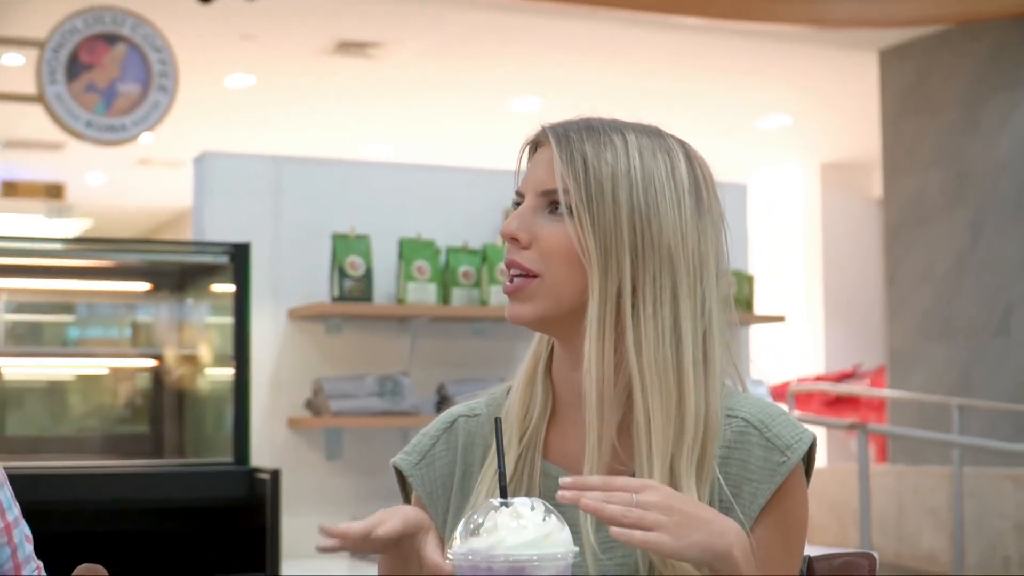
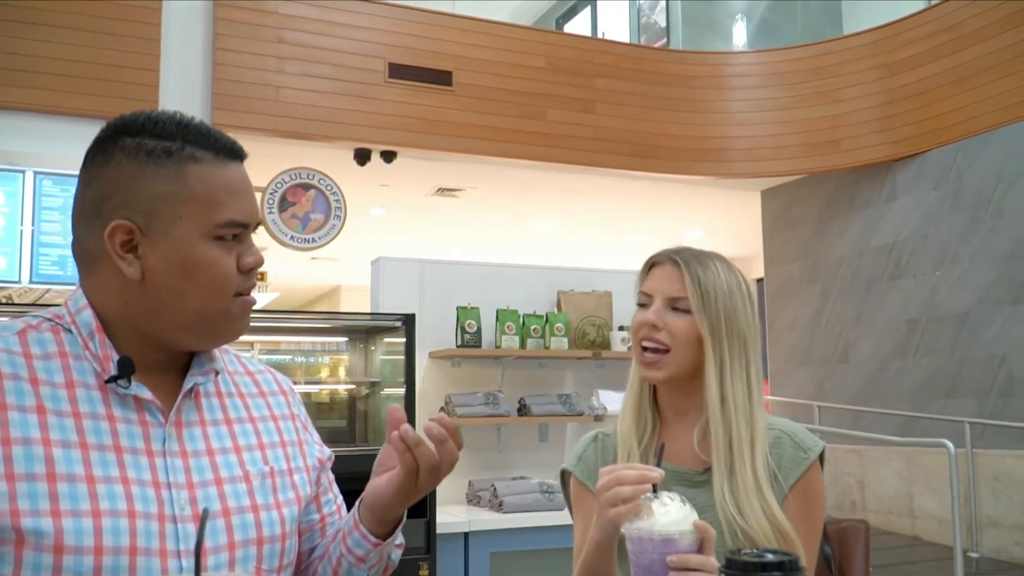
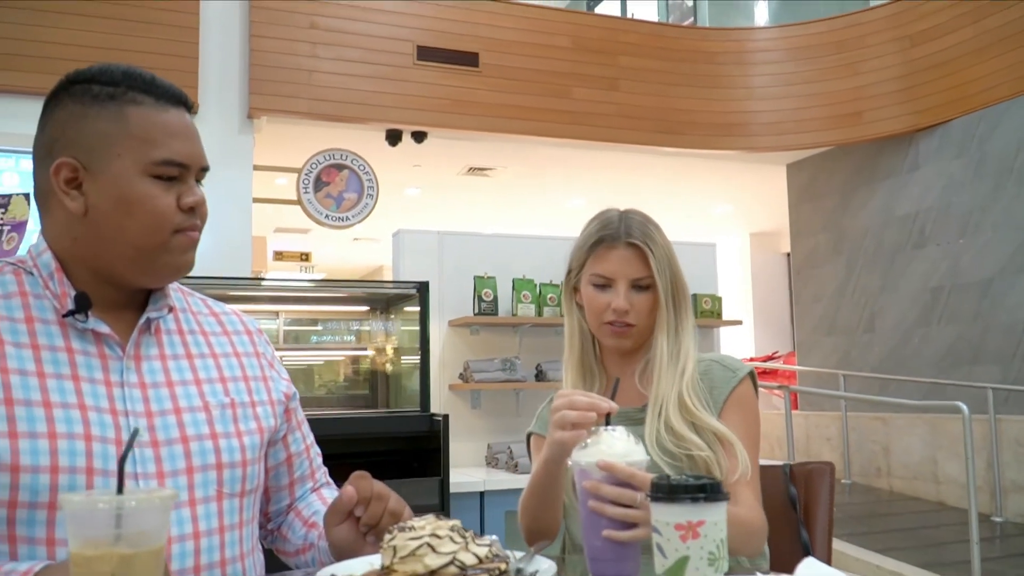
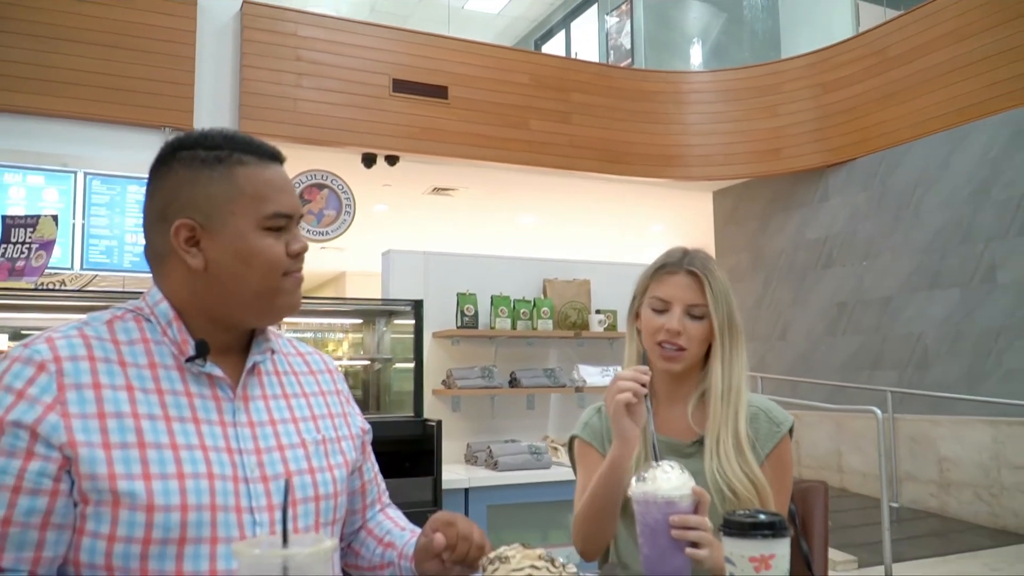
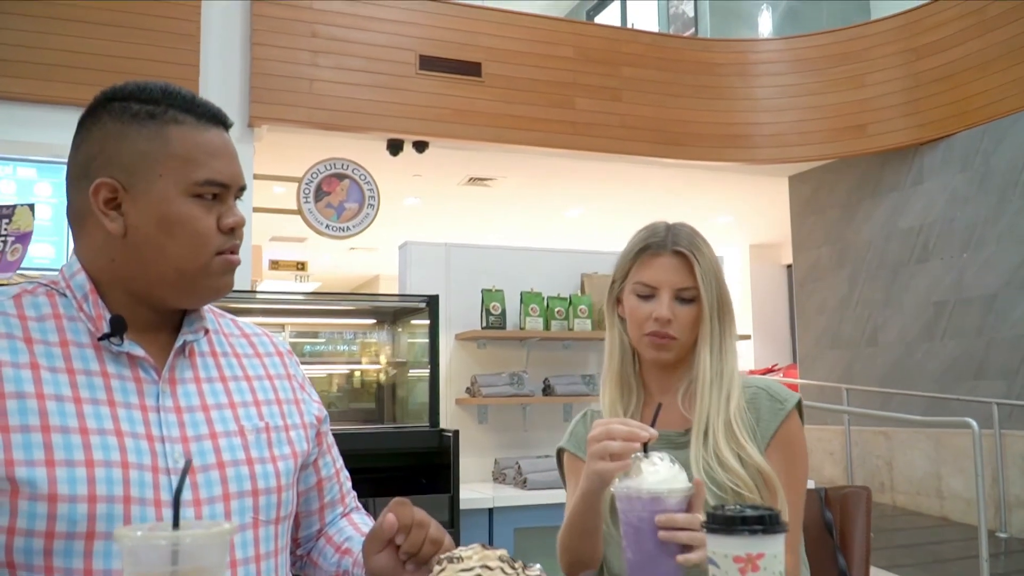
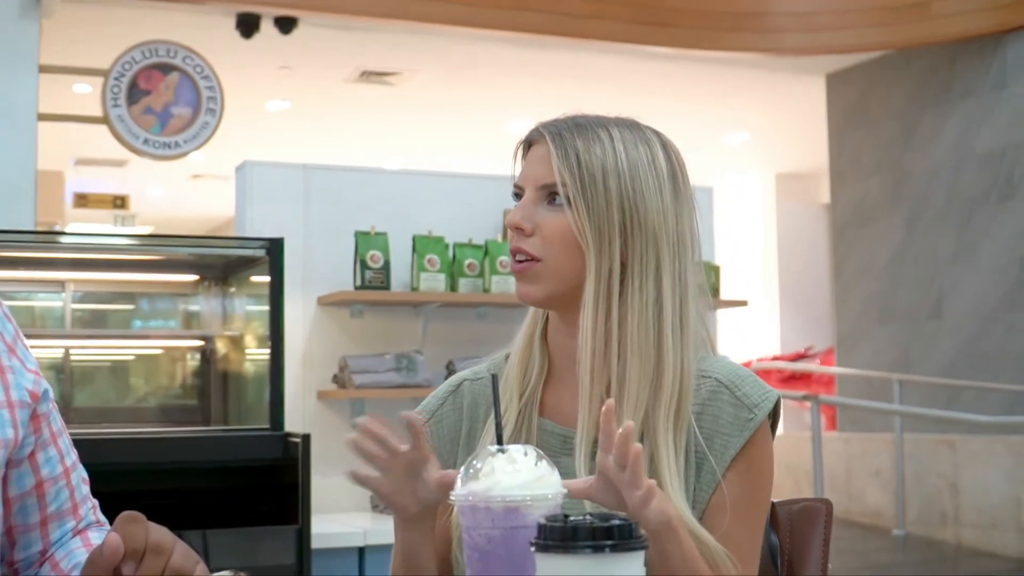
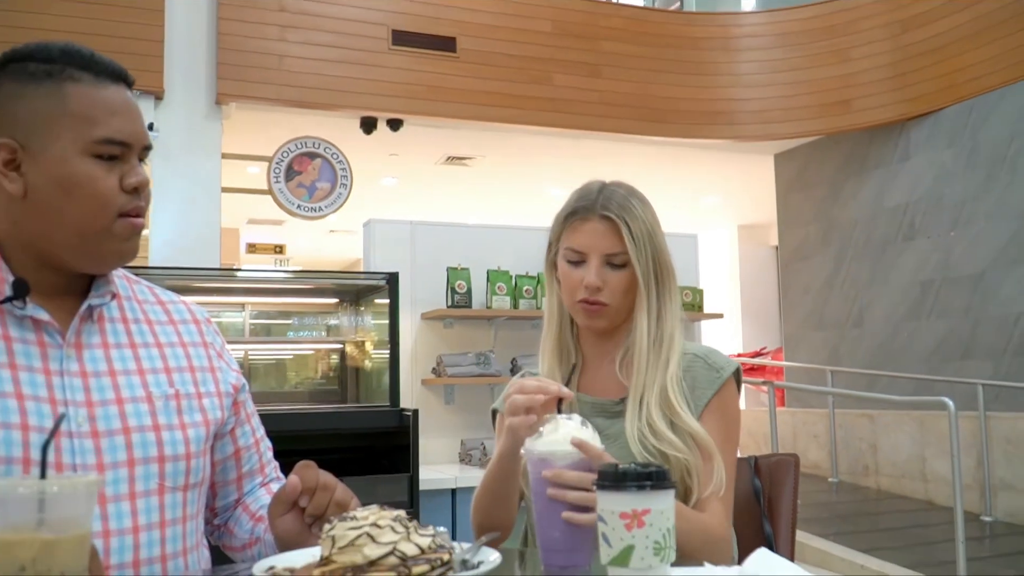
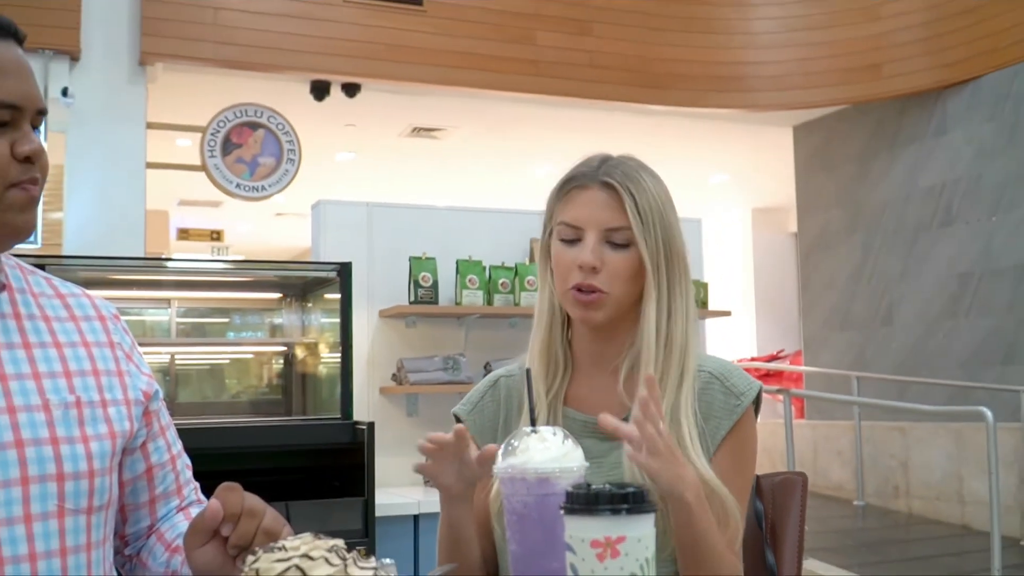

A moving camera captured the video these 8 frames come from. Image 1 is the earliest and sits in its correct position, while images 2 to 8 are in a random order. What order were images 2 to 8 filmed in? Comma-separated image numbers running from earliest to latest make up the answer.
6, 8, 7, 3, 5, 2, 4
